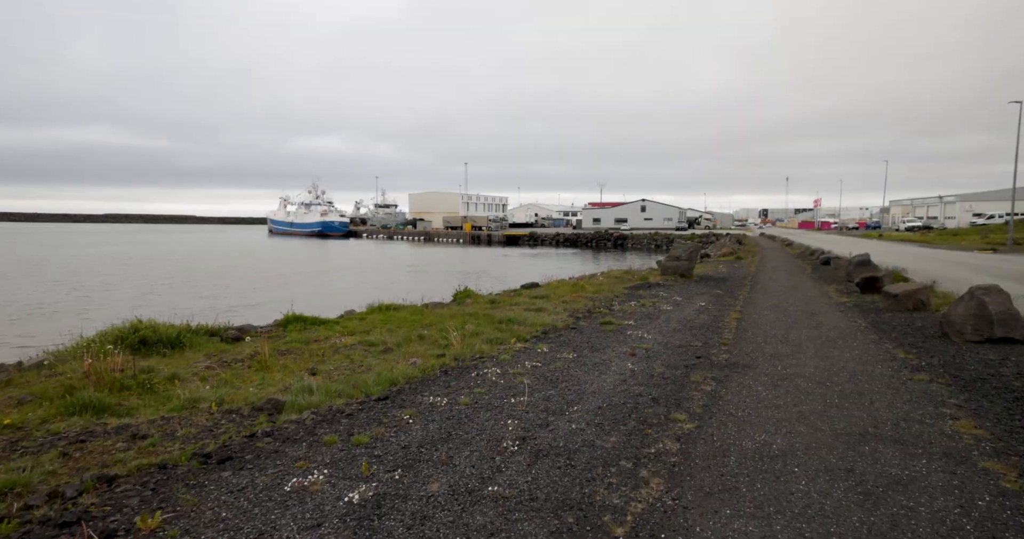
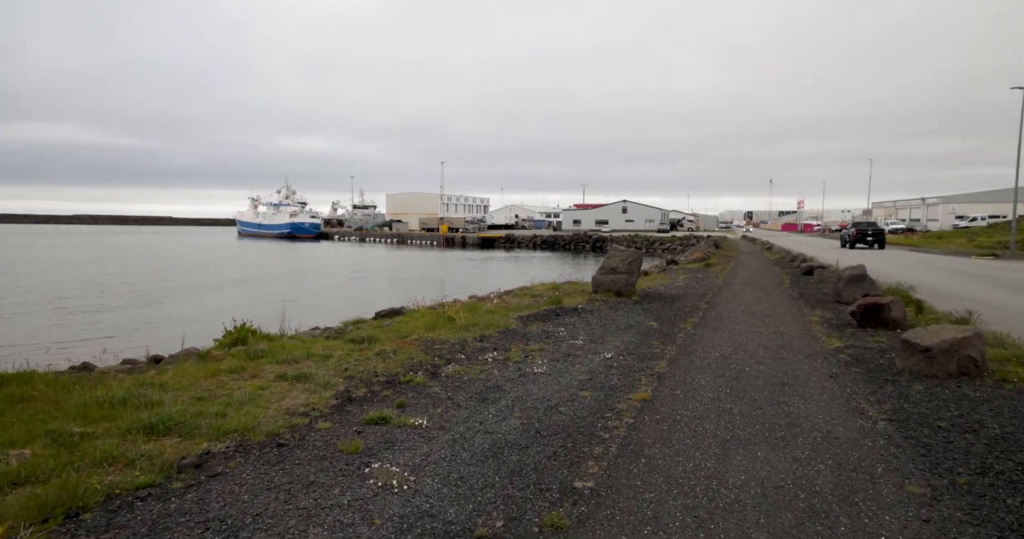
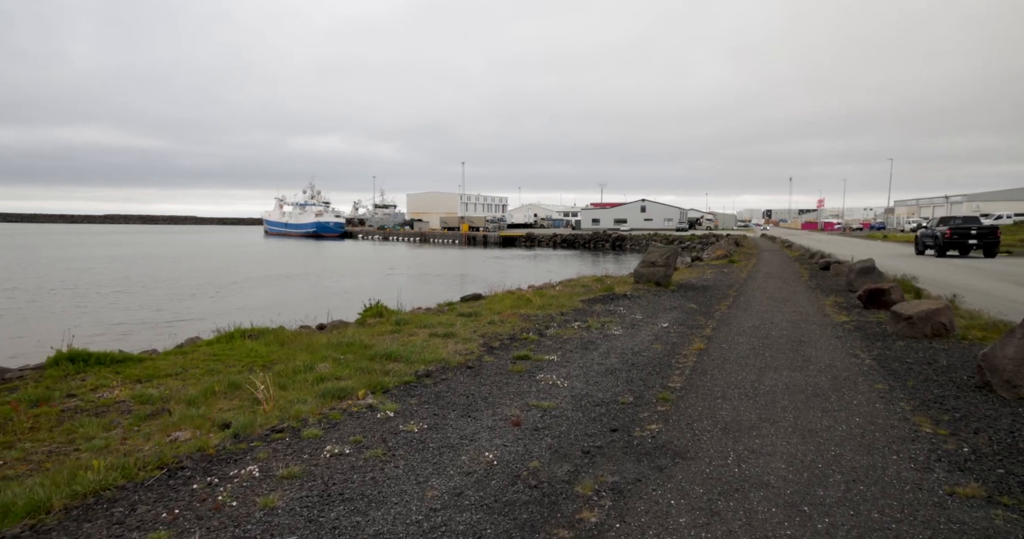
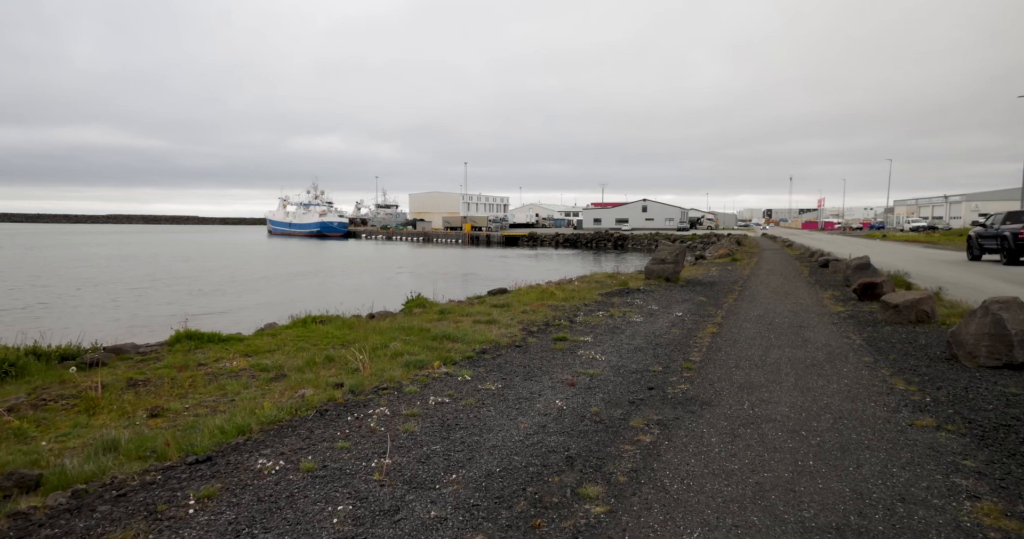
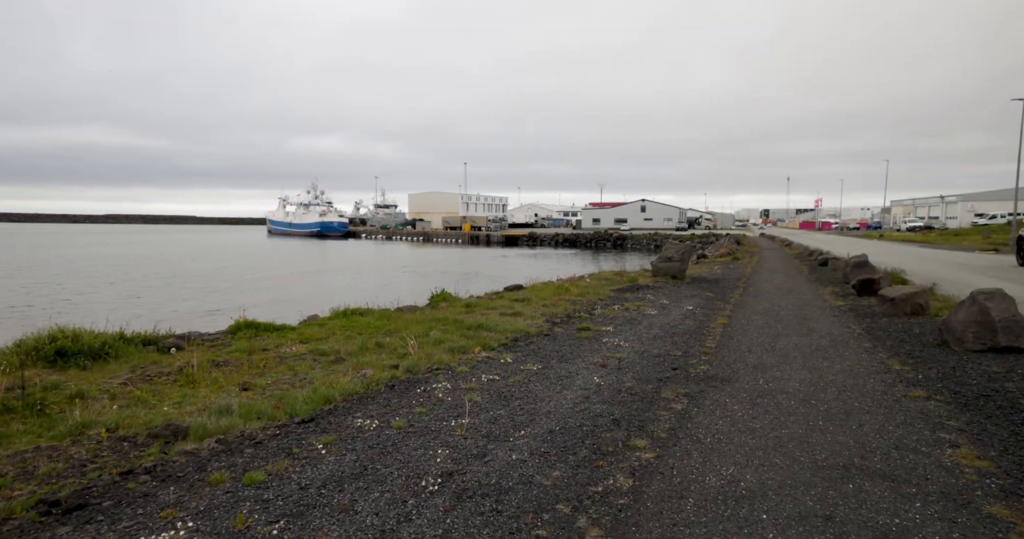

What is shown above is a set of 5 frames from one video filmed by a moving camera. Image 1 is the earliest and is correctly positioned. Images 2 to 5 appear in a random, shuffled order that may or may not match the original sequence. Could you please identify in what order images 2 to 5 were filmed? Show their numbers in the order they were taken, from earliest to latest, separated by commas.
5, 4, 3, 2
